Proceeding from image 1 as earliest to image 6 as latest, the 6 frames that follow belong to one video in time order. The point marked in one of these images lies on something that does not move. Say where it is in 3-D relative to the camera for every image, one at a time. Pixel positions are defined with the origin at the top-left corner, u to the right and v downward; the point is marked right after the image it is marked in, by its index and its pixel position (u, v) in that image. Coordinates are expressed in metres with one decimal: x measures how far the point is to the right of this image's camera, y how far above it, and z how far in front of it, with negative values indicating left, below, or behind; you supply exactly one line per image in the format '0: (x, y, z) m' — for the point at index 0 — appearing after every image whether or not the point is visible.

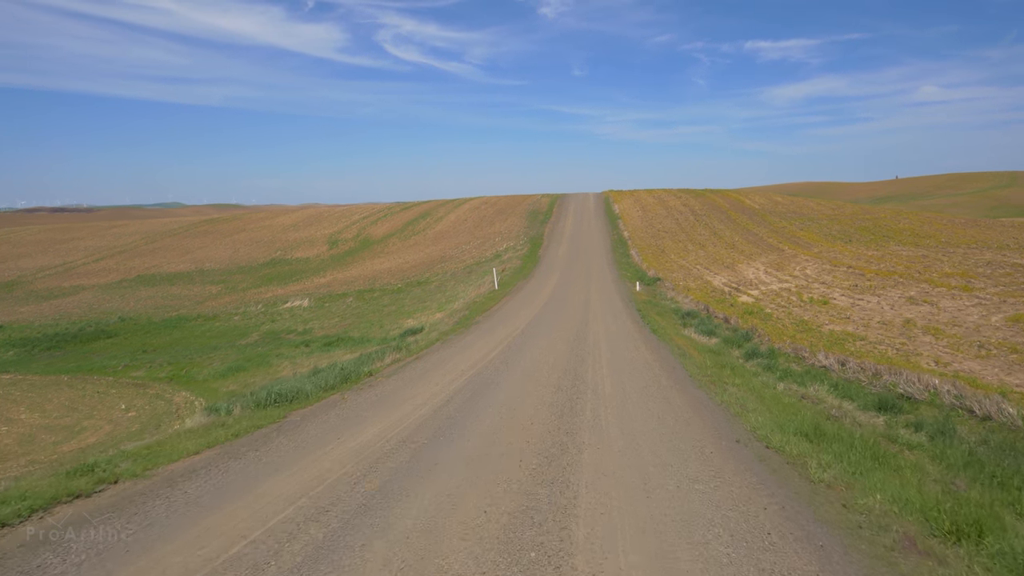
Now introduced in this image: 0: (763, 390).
0: (+4.7, -1.9, +10.2) m
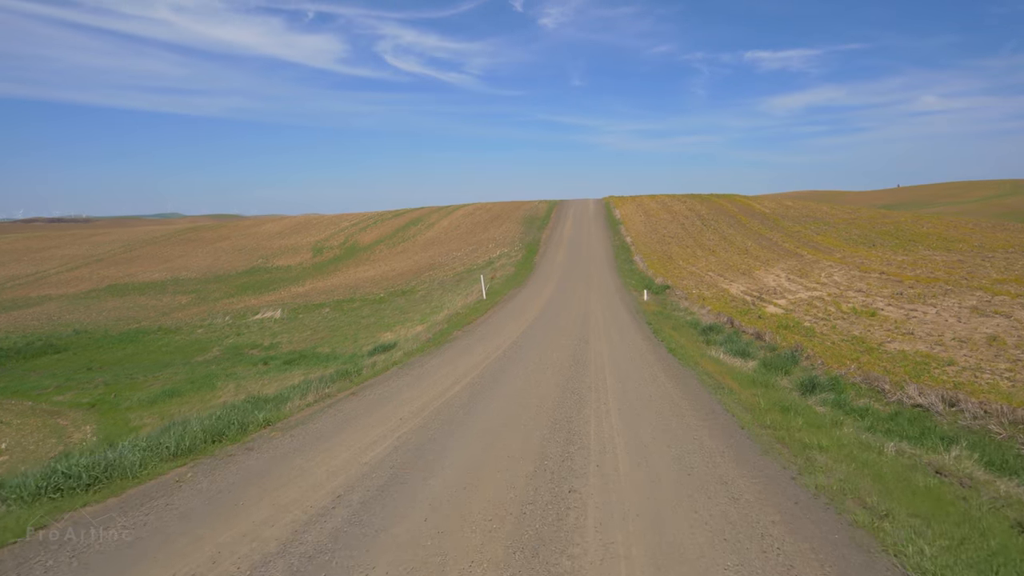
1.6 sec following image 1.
0: (+4.2, -2.0, +6.3) m
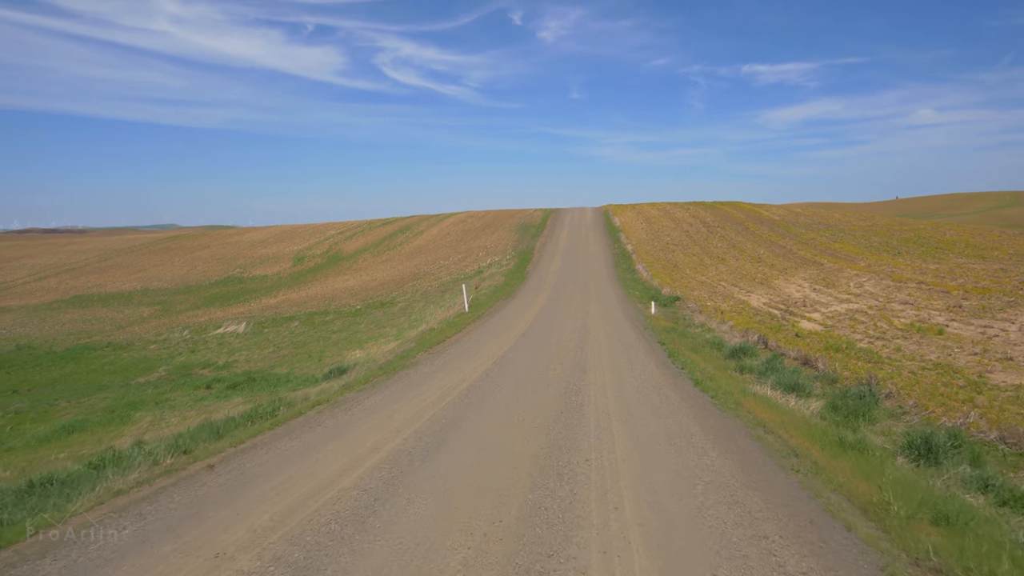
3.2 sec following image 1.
0: (+3.7, -2.1, +2.5) m
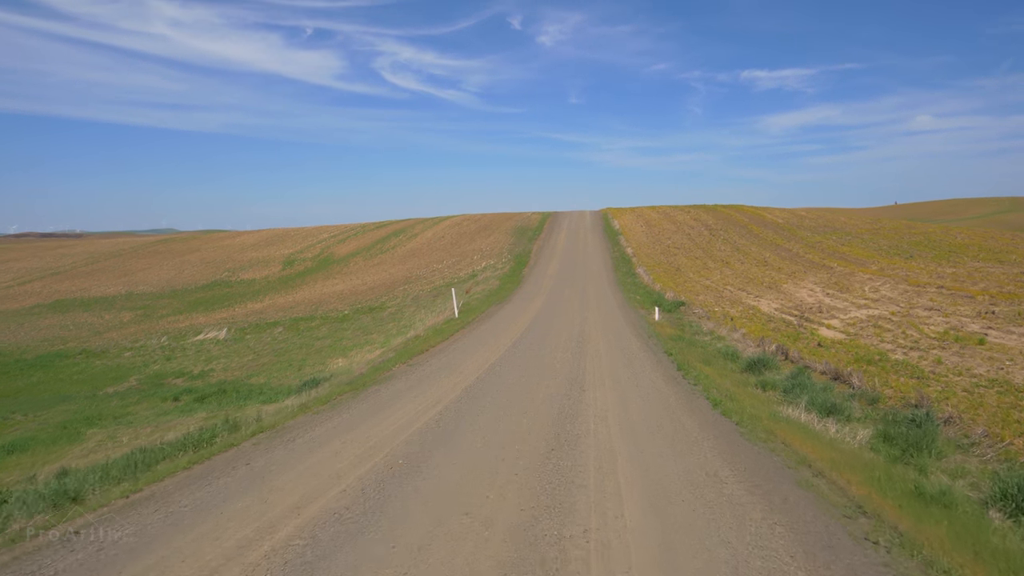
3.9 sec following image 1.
0: (+3.4, -2.0, +0.9) m
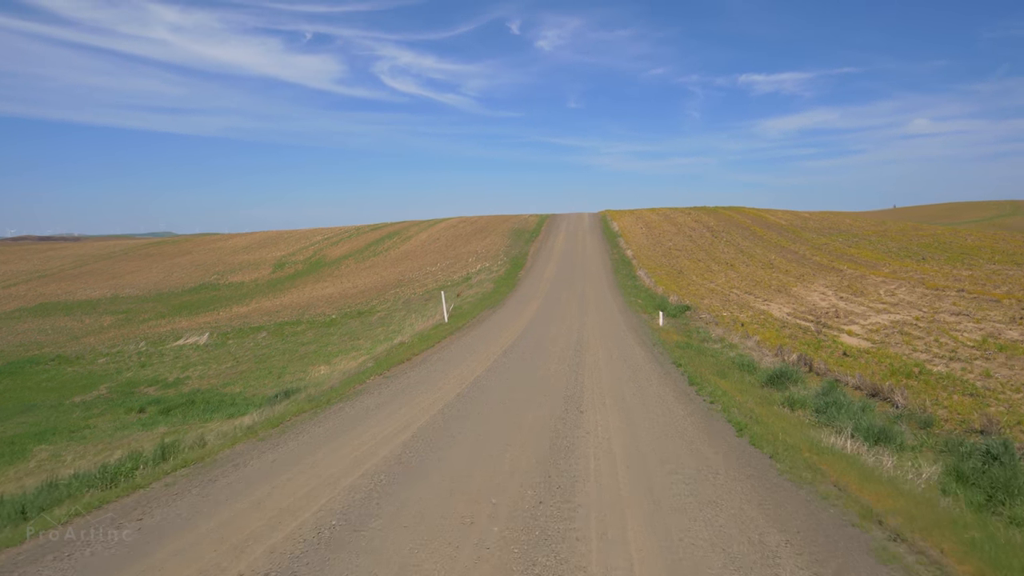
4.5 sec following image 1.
0: (+3.2, -2.0, -0.6) m
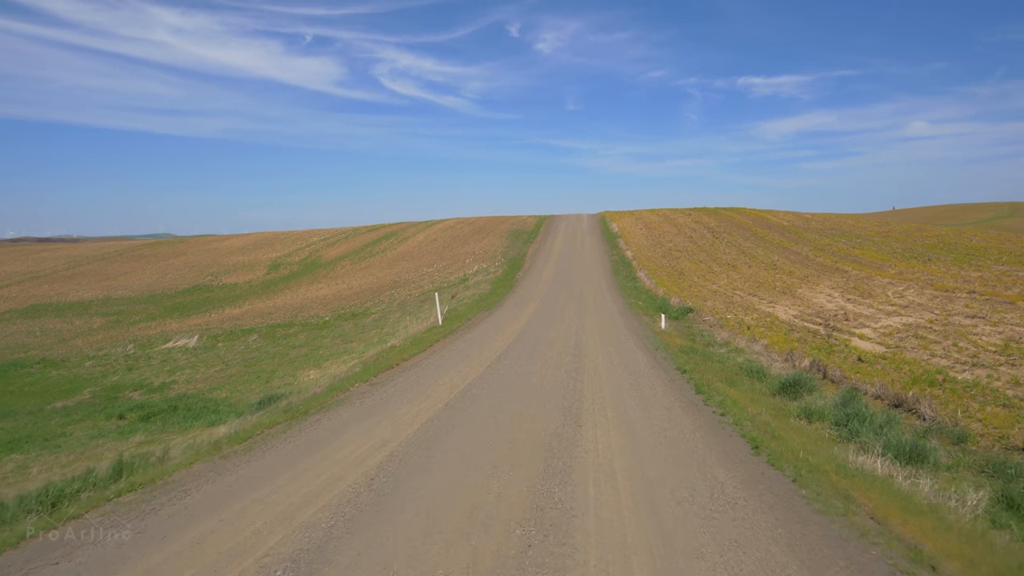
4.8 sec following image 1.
0: (+3.1, -2.0, -1.4) m
